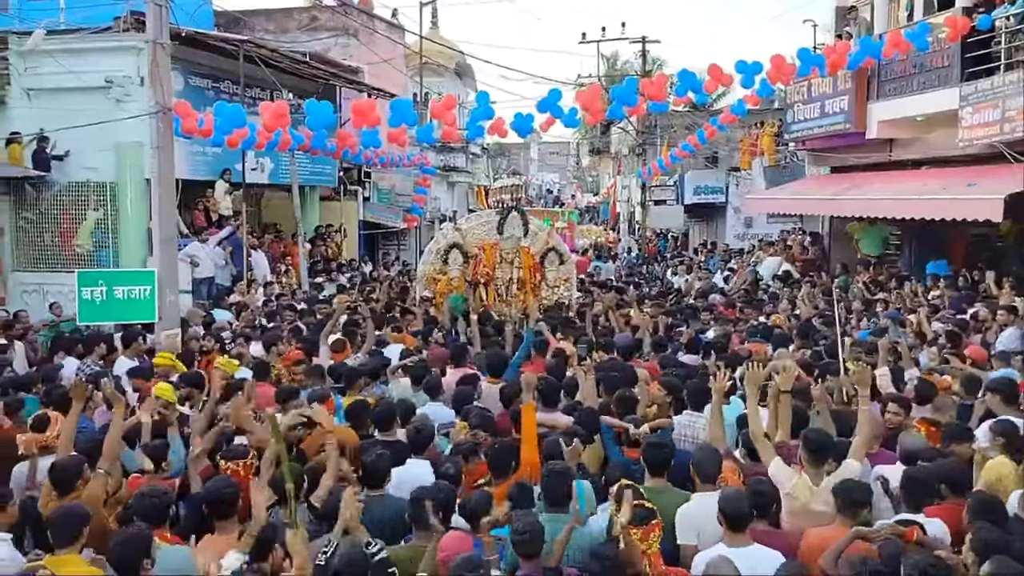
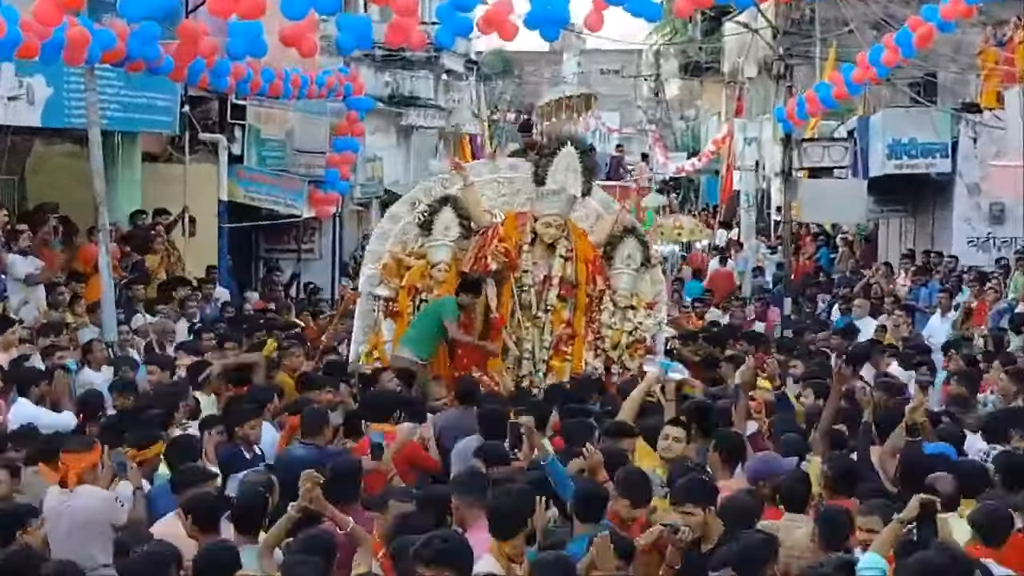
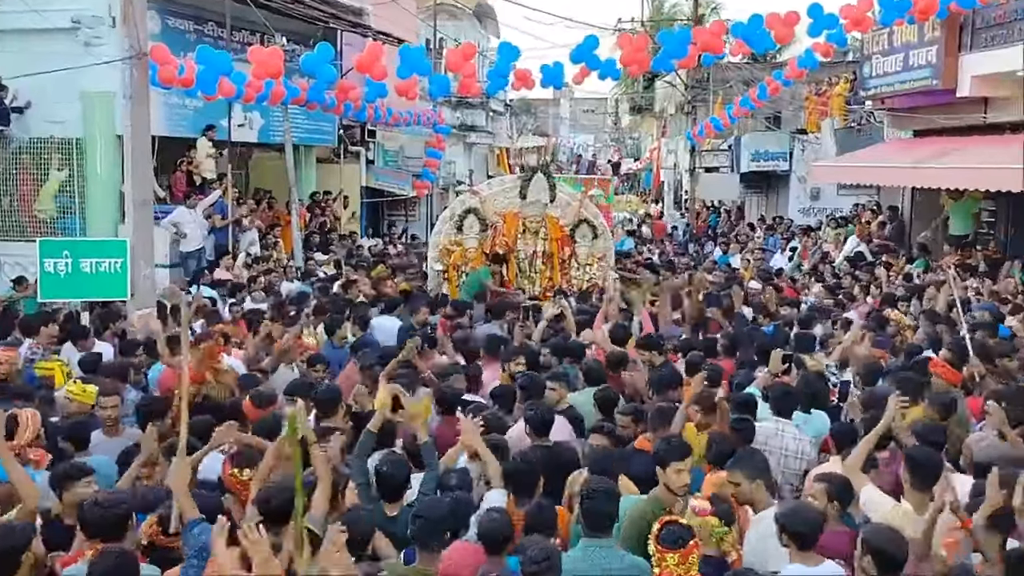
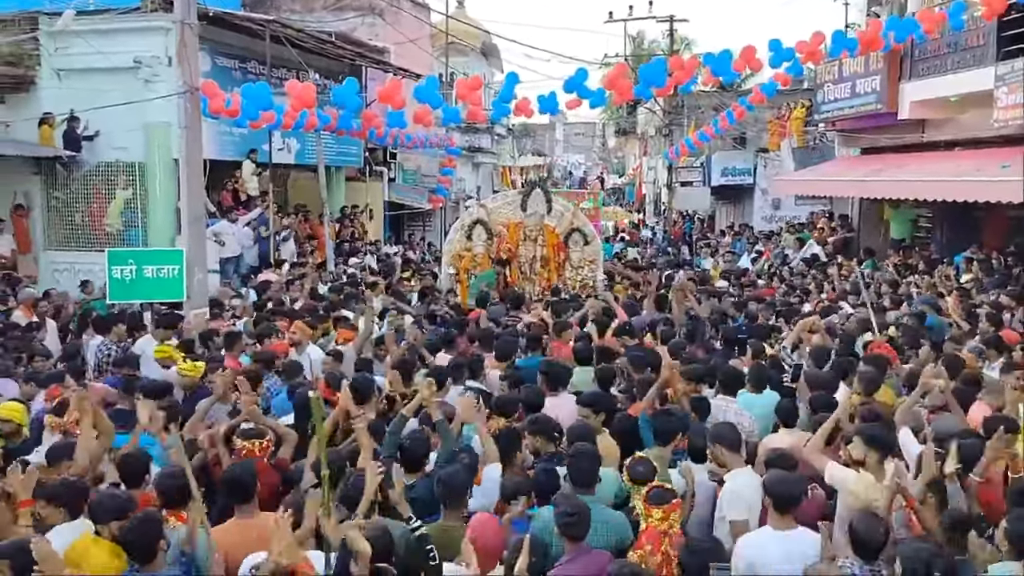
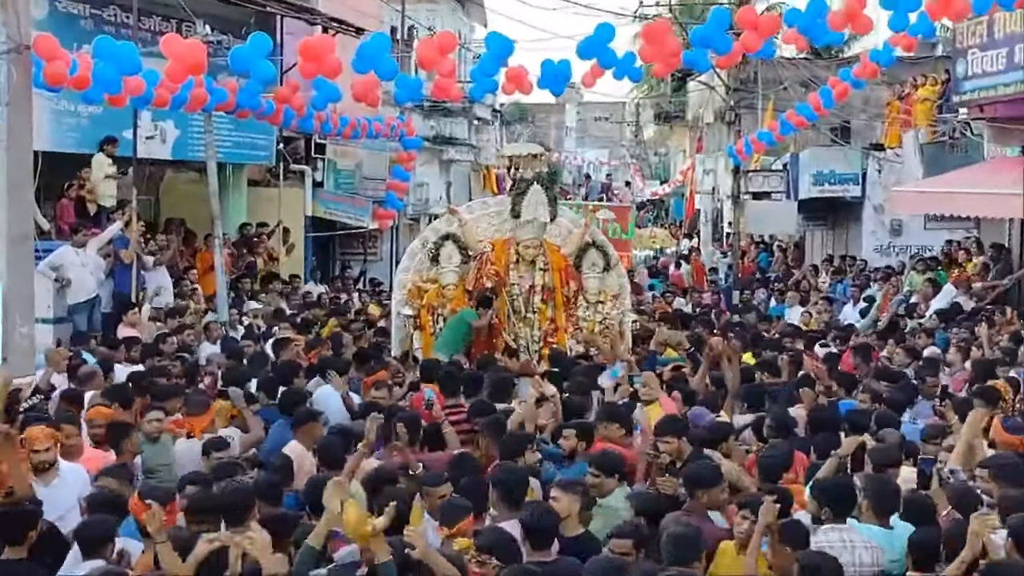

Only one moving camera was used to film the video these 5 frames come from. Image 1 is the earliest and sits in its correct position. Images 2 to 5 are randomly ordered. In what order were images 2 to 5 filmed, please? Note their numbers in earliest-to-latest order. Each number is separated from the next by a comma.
4, 3, 5, 2
